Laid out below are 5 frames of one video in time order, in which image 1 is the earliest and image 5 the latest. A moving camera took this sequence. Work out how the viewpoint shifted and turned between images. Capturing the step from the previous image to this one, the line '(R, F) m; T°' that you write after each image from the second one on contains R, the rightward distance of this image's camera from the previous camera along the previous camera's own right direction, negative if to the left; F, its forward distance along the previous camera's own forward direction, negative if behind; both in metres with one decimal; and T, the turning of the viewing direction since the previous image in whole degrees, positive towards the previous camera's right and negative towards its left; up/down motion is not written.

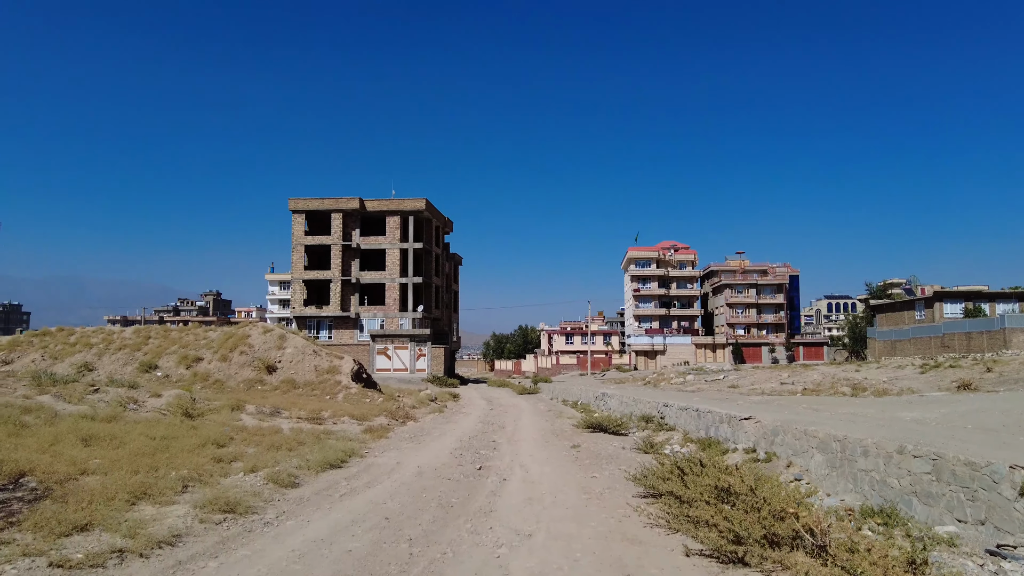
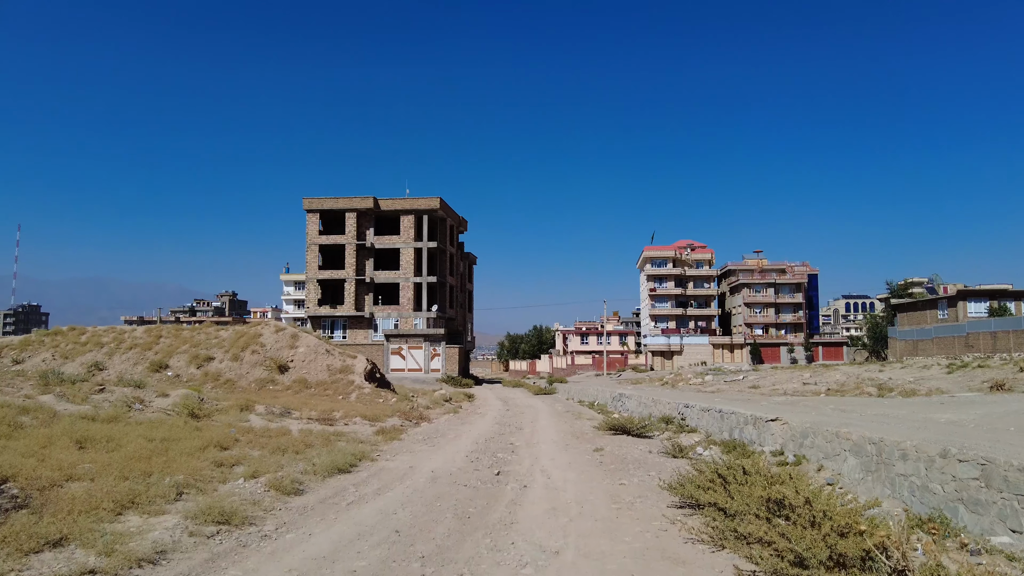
(-0.1, +0.8) m; -1°
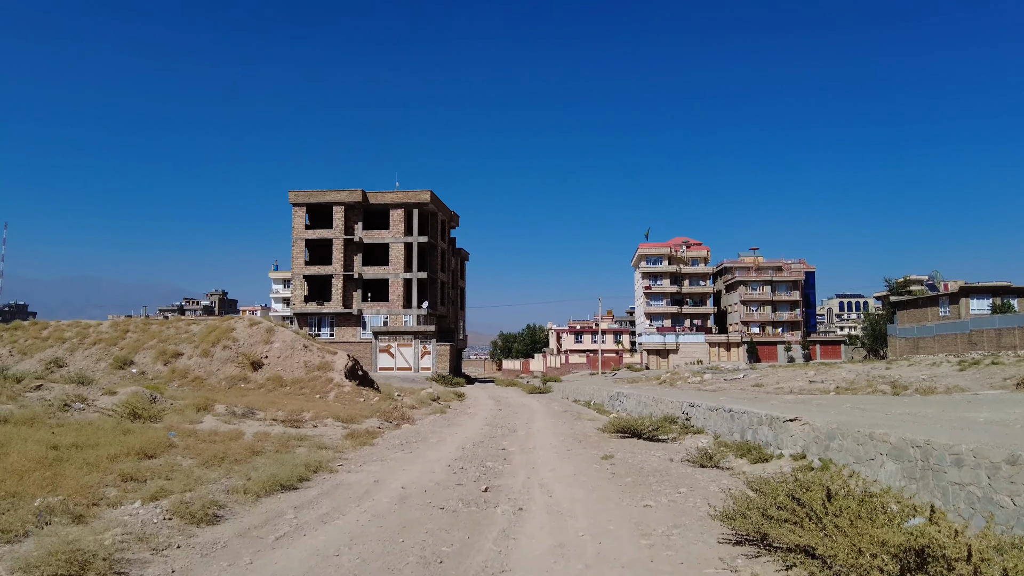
(0.0, +2.2) m; +1°
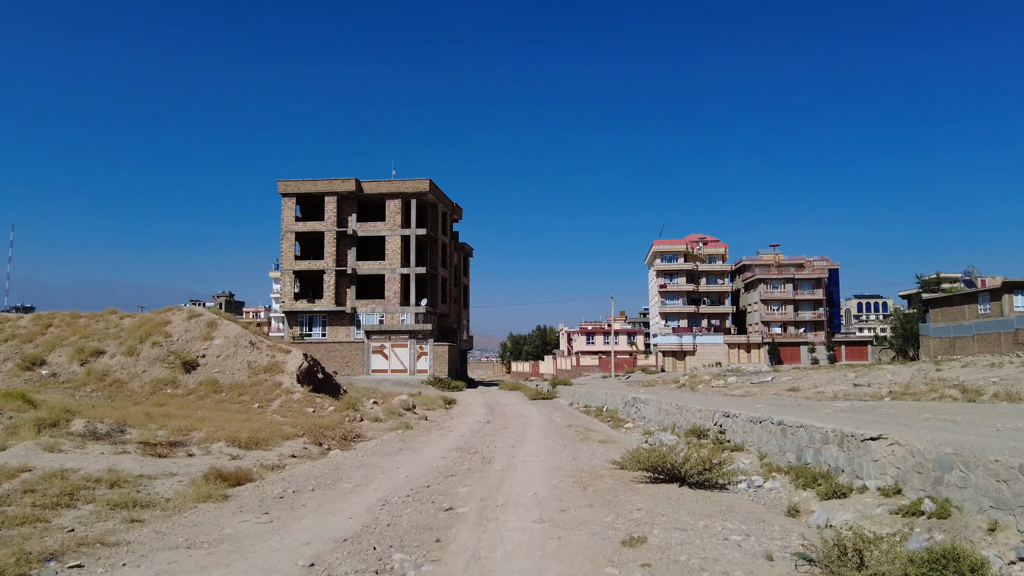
(+0.8, +5.4) m; -1°
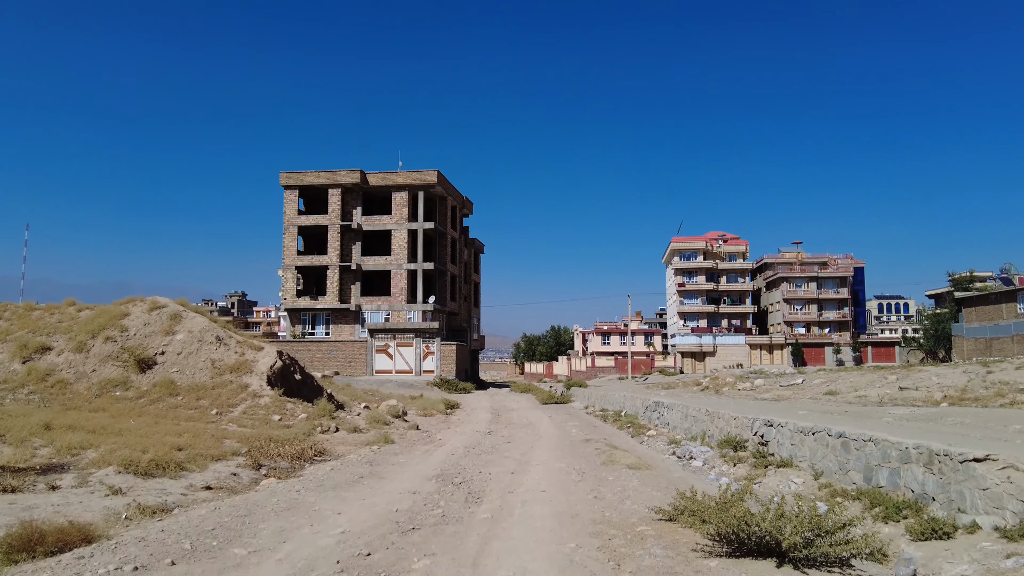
(+0.2, +3.3) m; -1°
